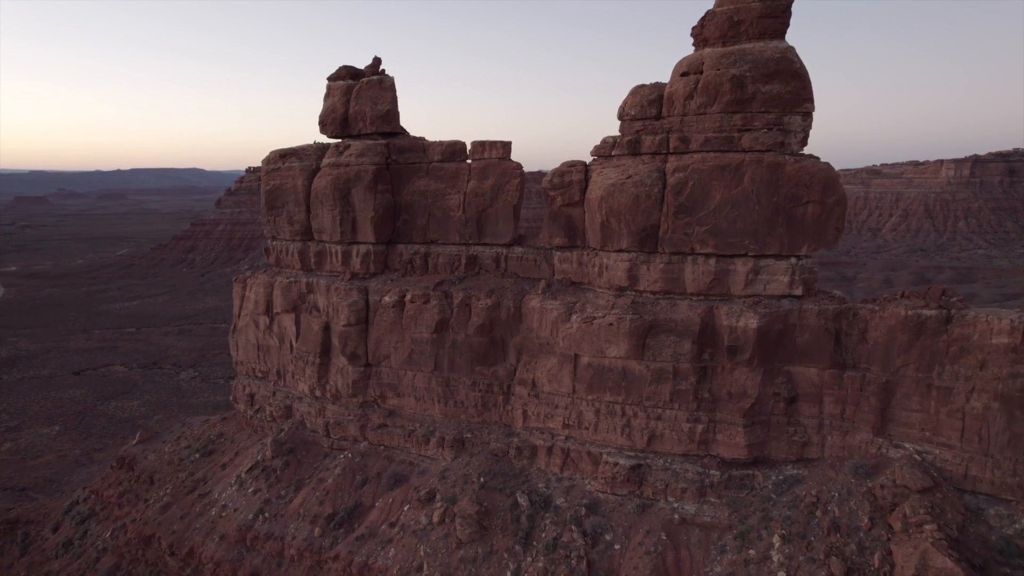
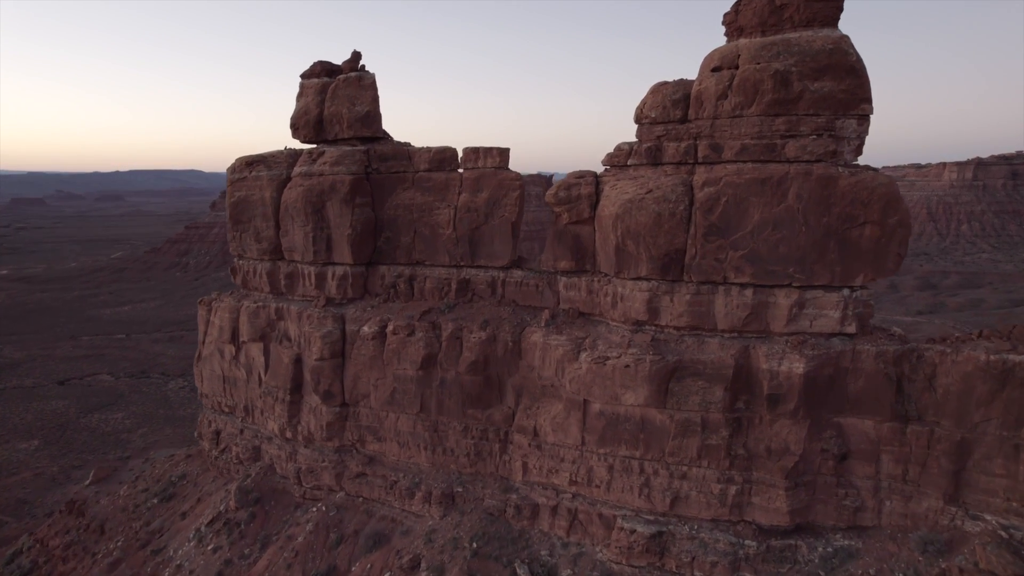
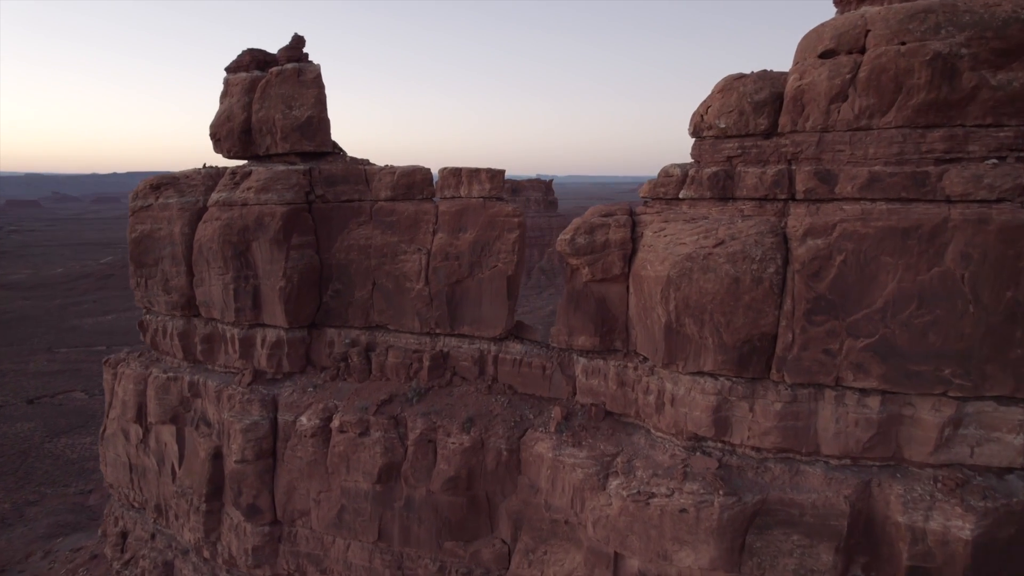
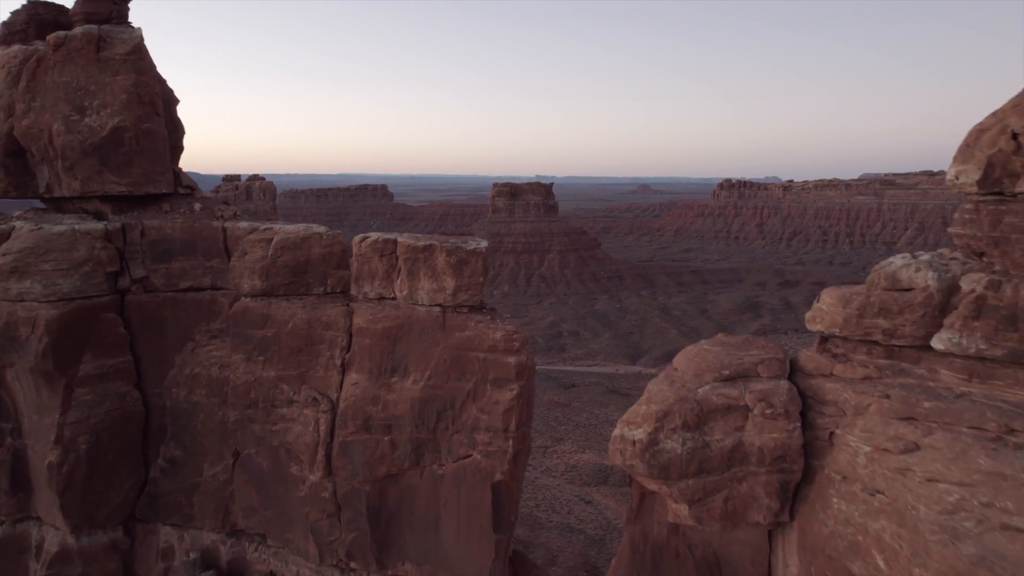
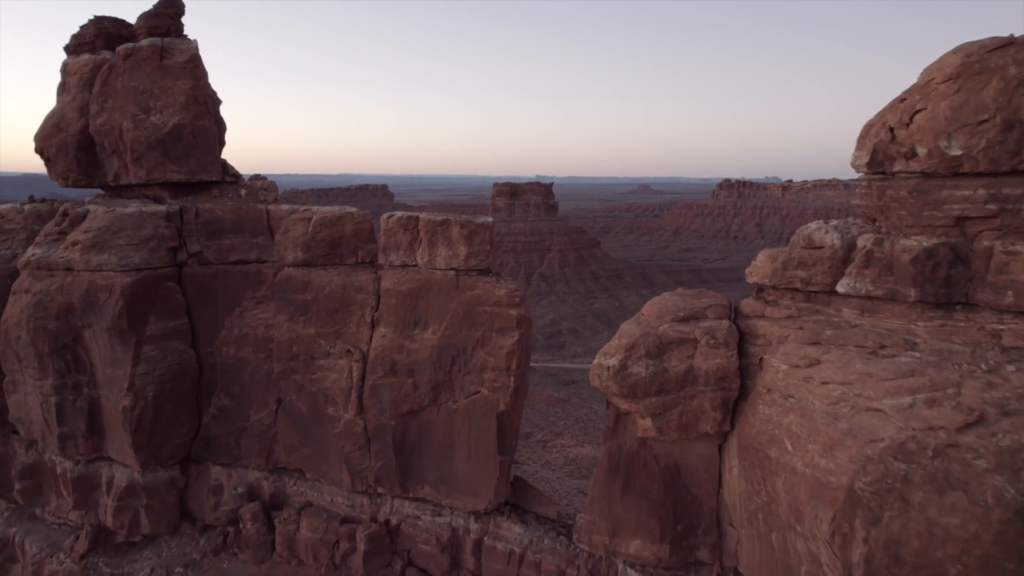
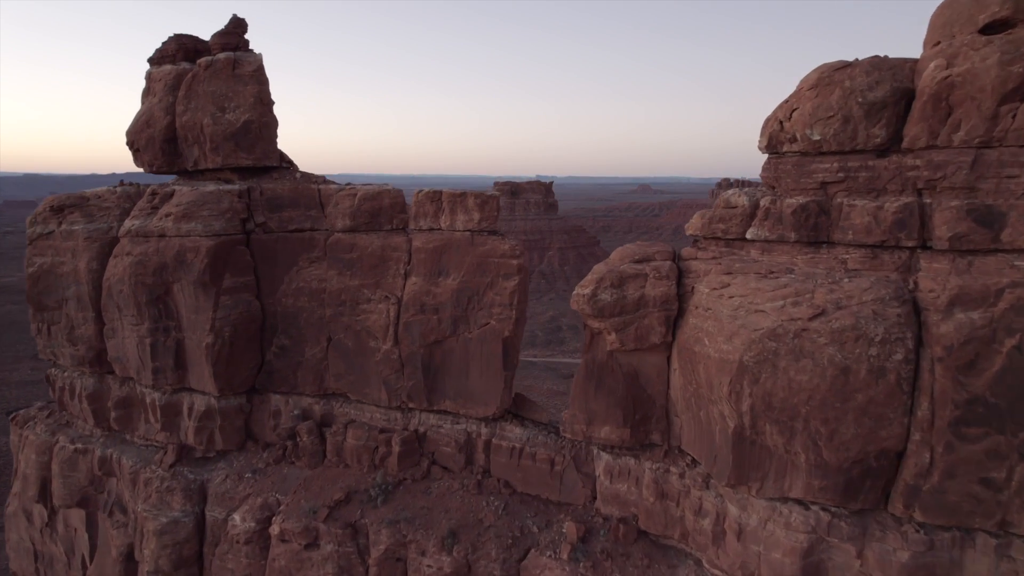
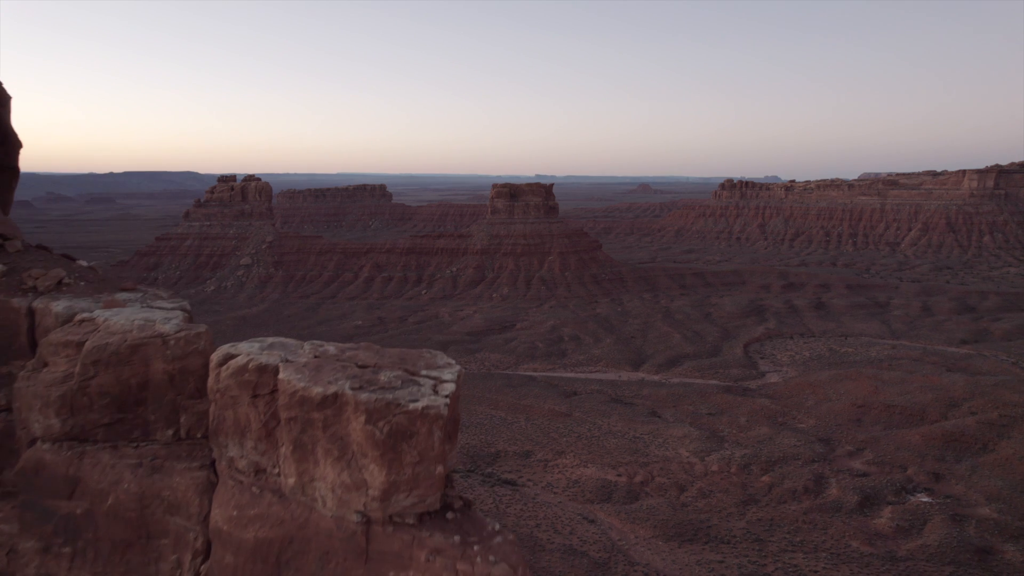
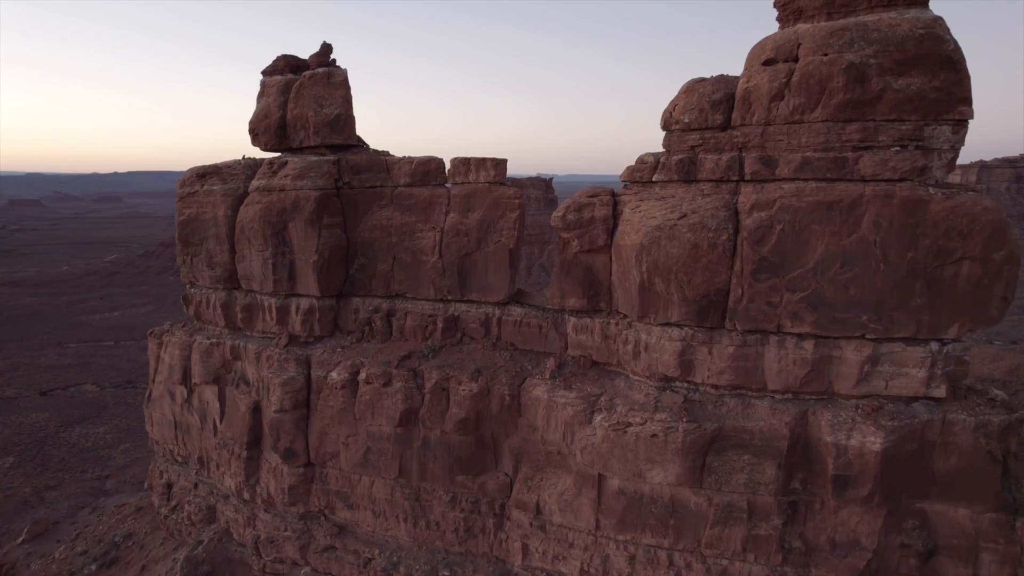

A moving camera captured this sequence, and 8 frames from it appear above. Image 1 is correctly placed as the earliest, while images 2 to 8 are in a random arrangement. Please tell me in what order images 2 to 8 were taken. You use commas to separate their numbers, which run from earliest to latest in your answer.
2, 8, 3, 6, 5, 4, 7
